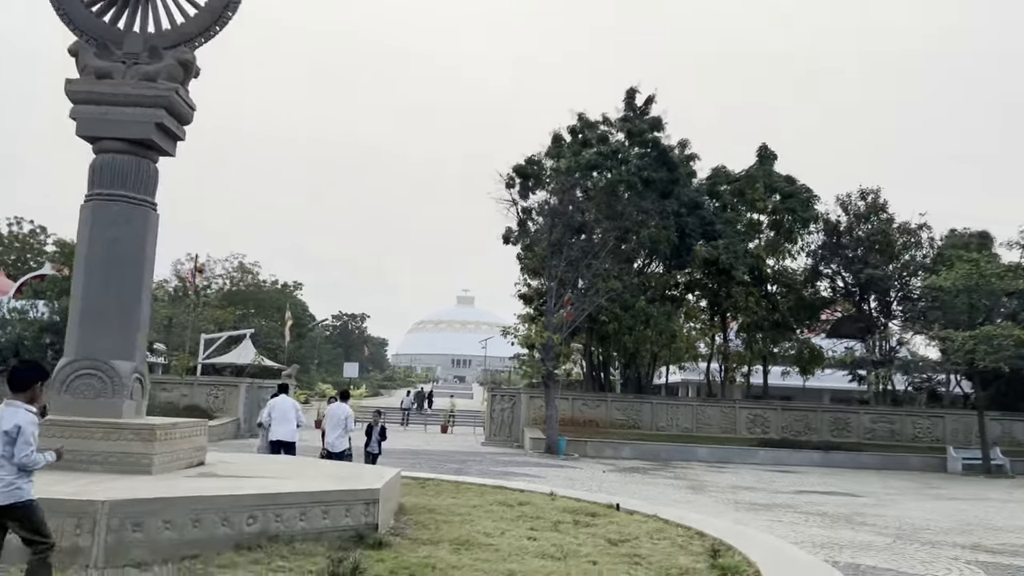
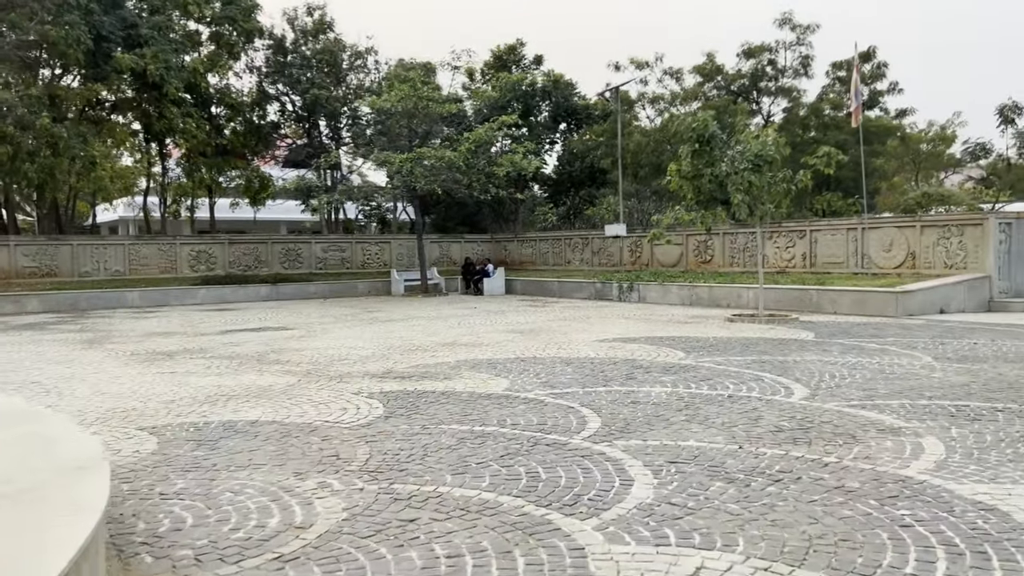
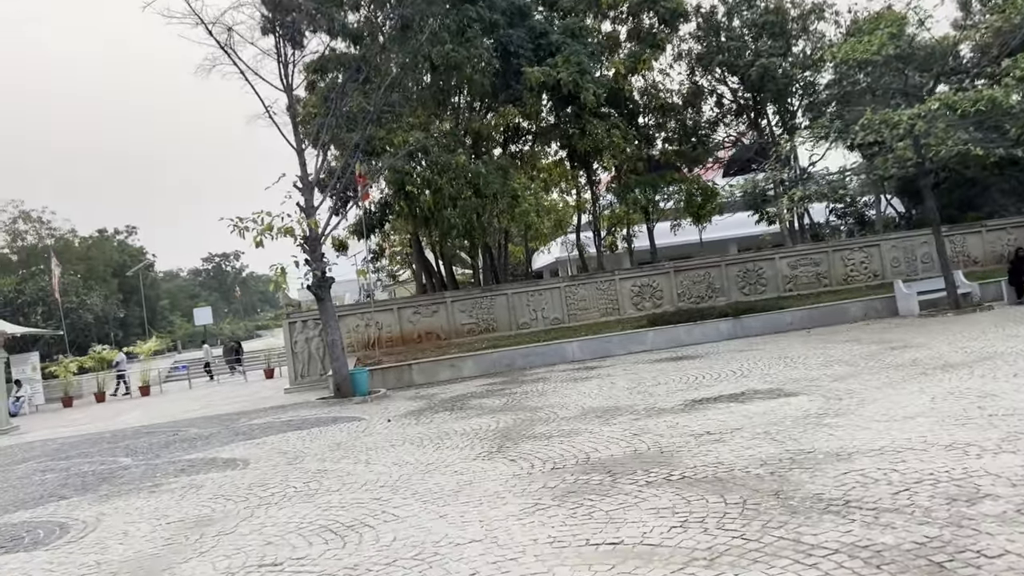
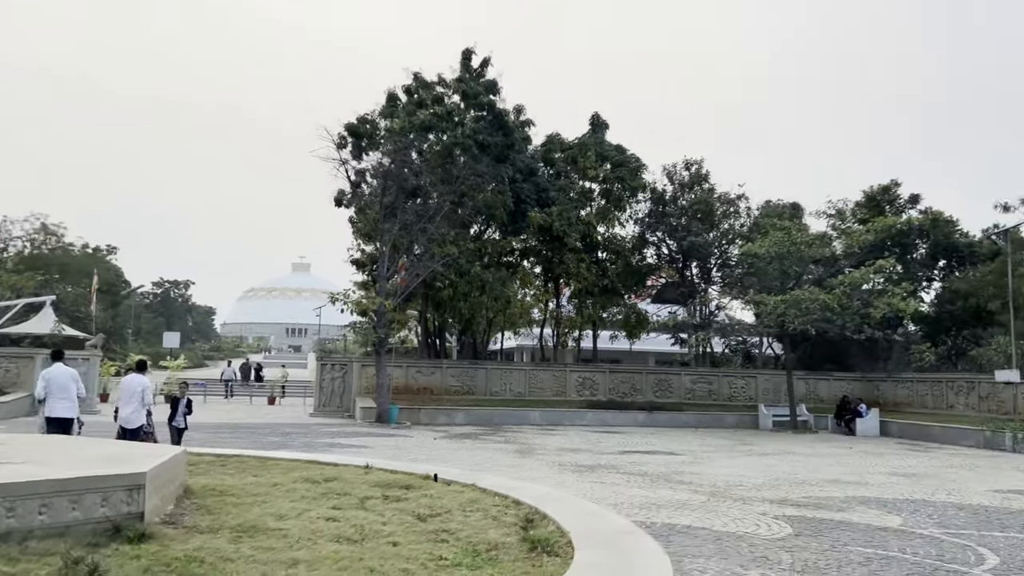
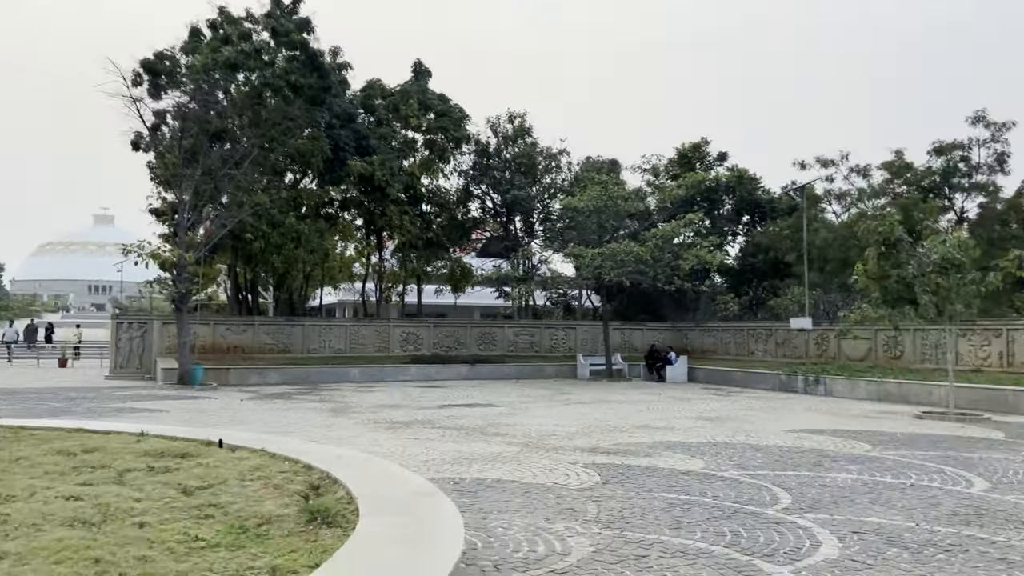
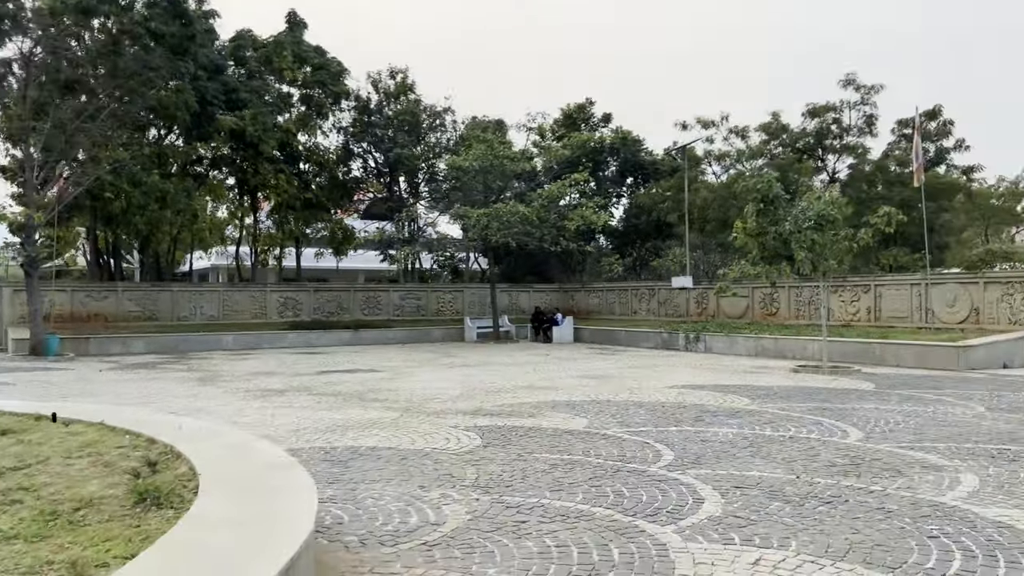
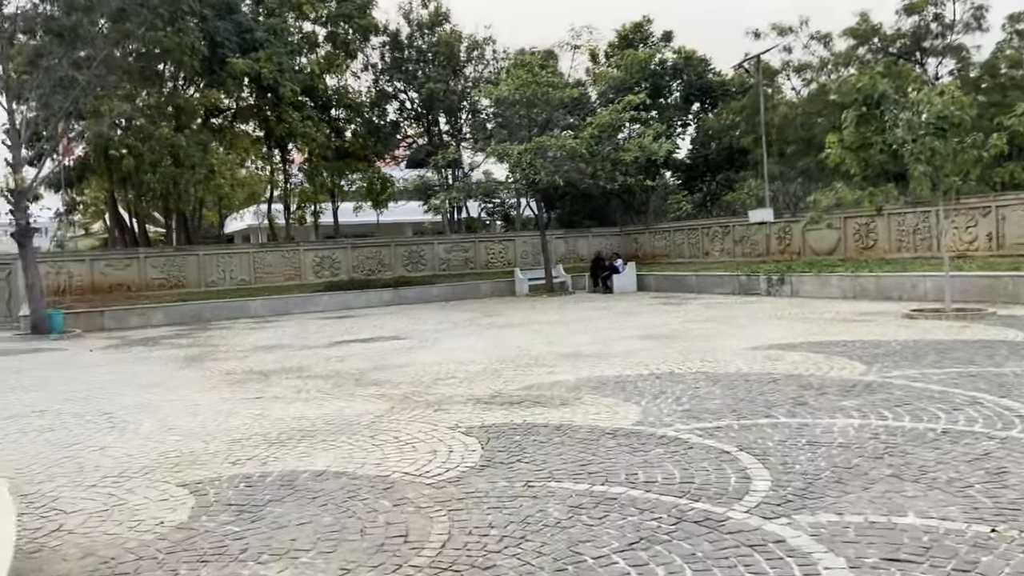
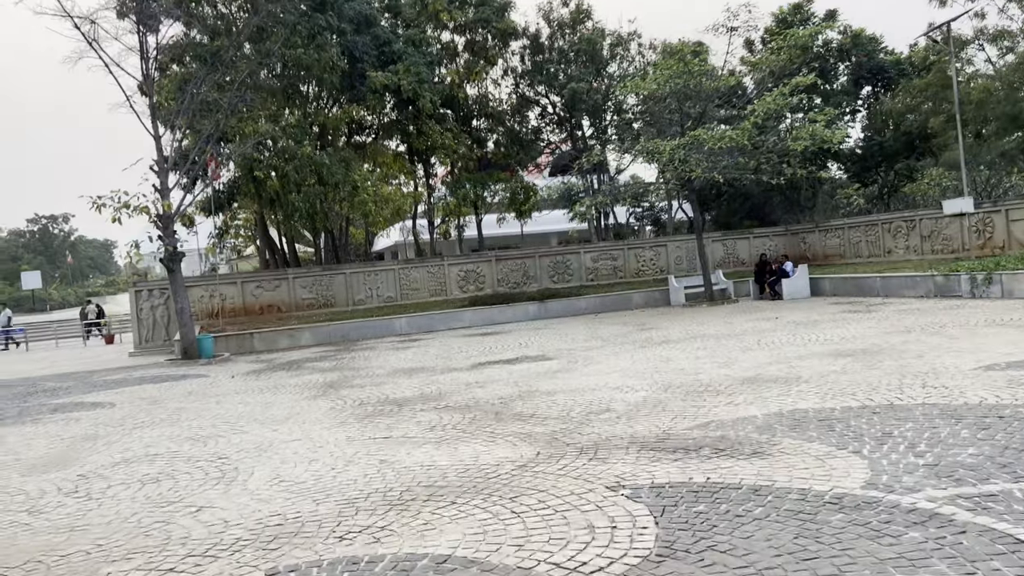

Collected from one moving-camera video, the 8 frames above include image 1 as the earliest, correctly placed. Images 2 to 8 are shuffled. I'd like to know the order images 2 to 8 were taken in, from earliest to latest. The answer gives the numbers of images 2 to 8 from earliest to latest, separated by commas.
4, 5, 6, 2, 7, 8, 3
